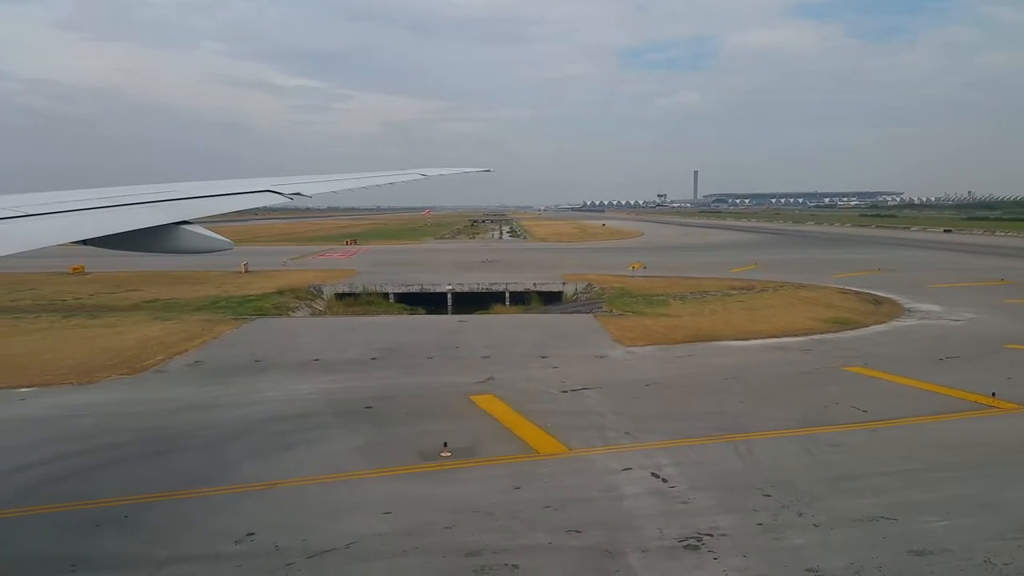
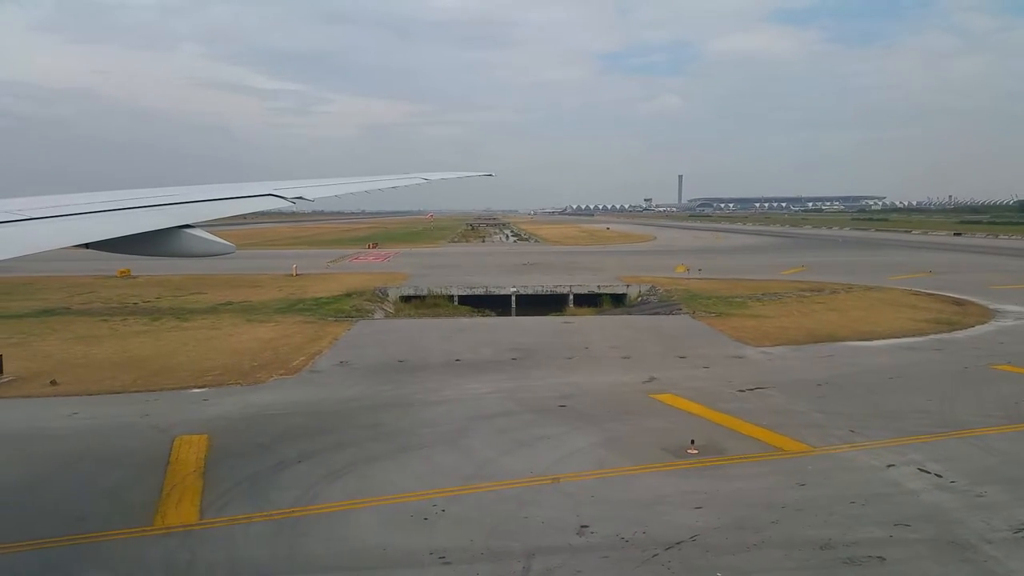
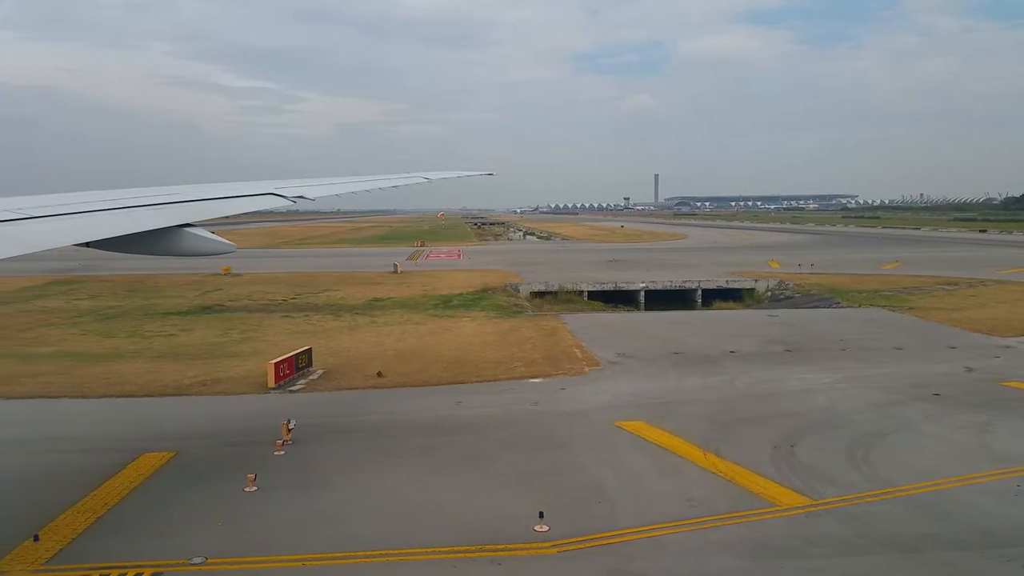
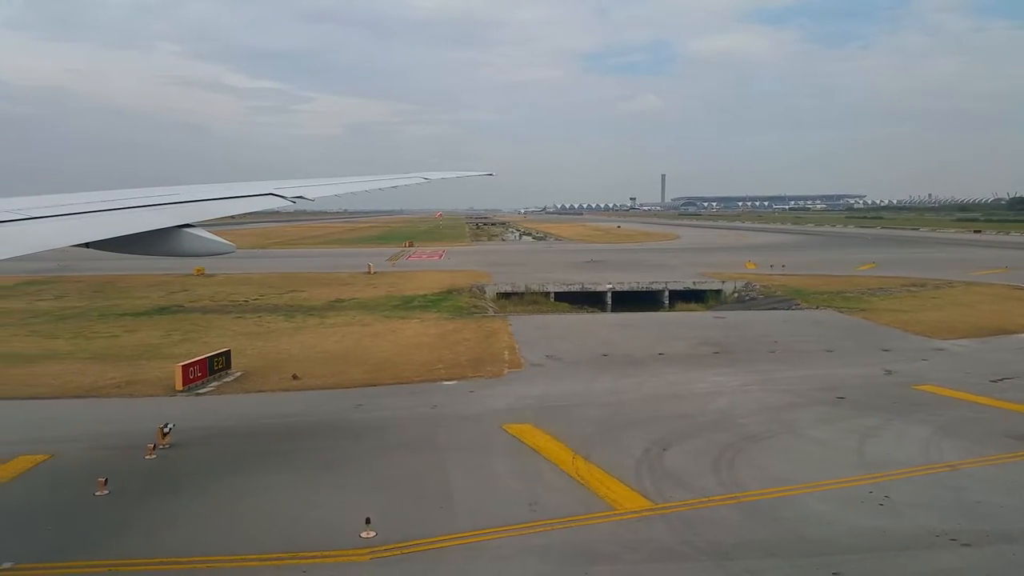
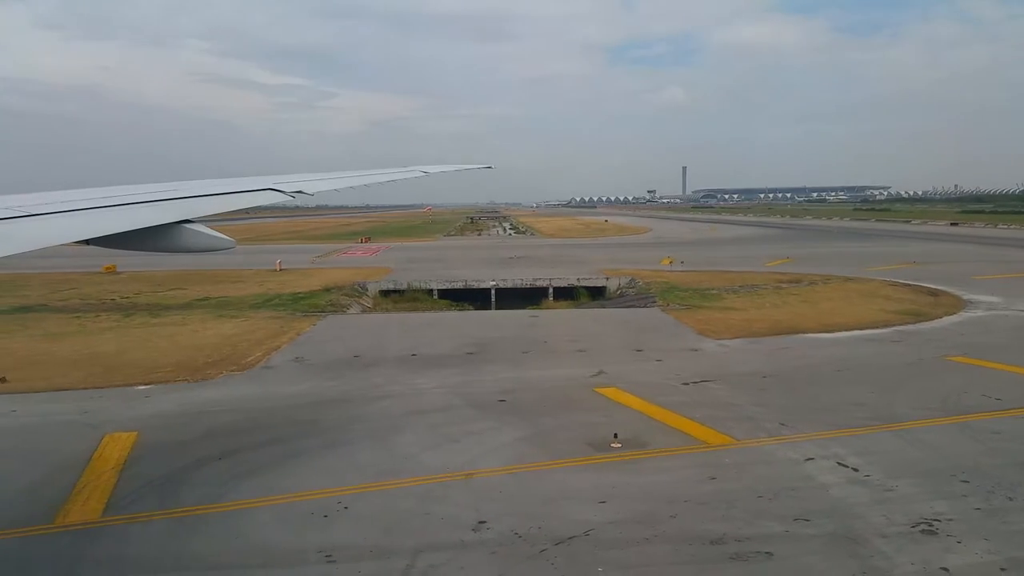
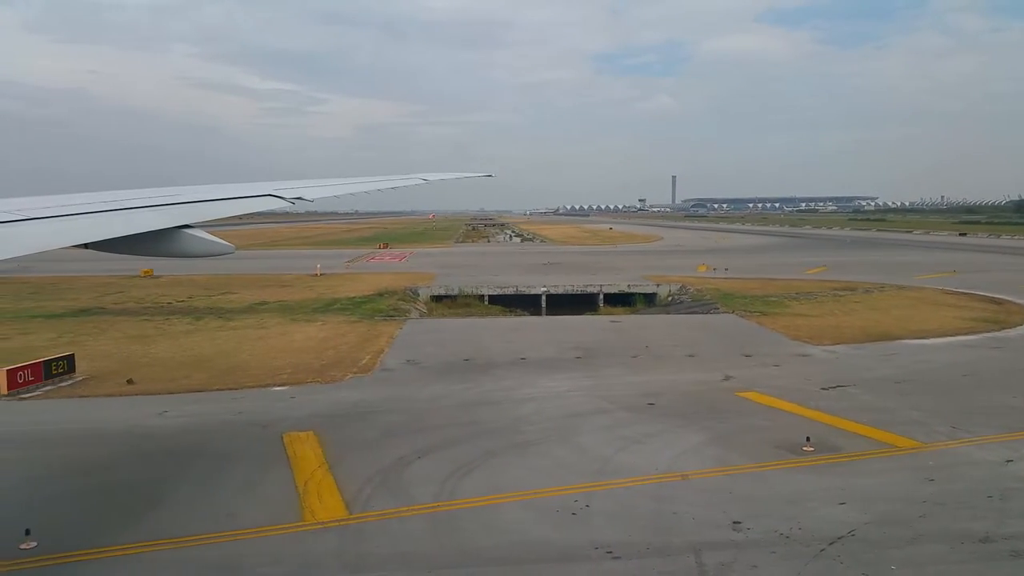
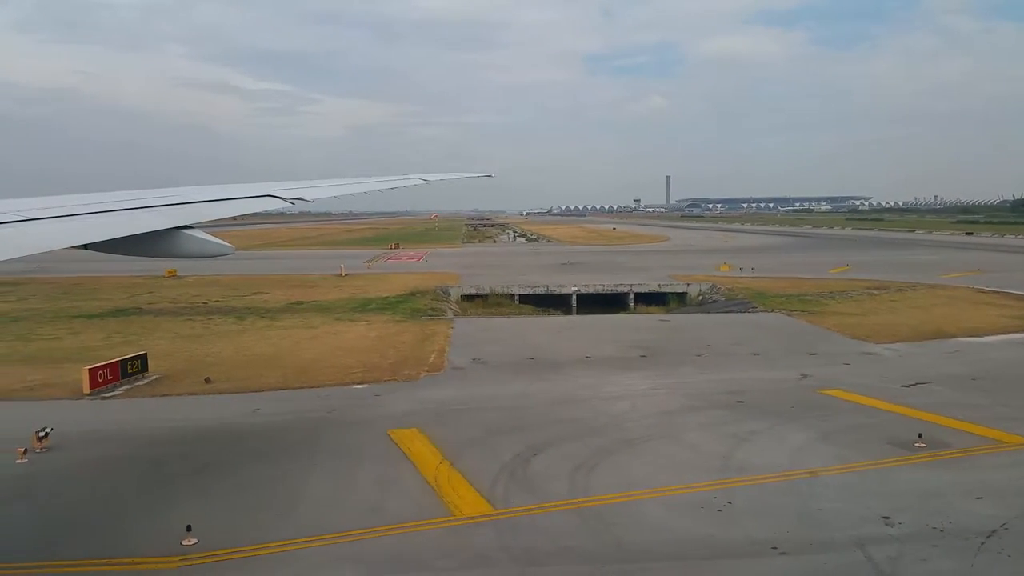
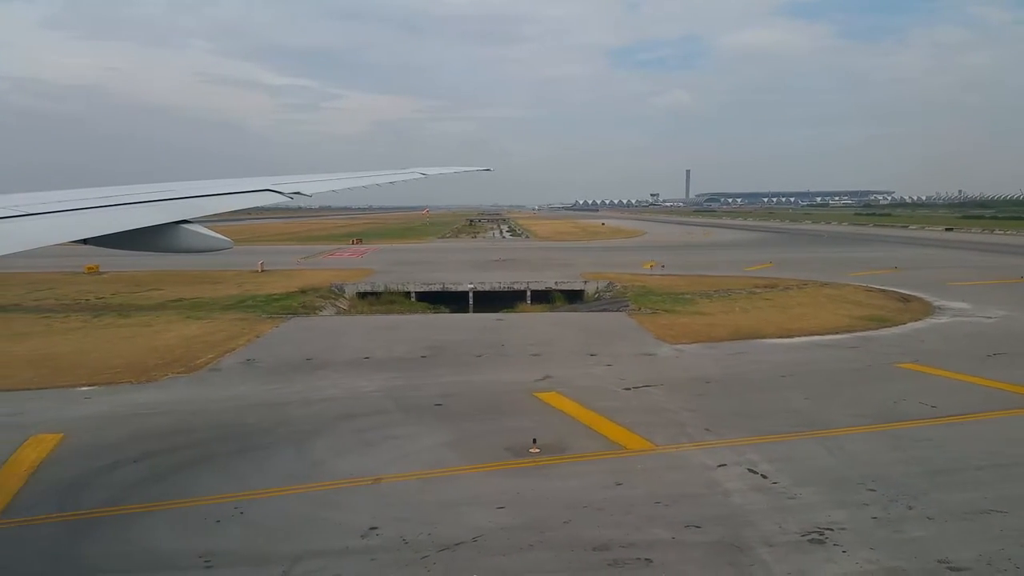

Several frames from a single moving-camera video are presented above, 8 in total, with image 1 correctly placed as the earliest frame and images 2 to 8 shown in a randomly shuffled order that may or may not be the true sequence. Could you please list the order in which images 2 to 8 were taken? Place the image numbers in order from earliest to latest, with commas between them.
8, 5, 2, 6, 7, 4, 3
